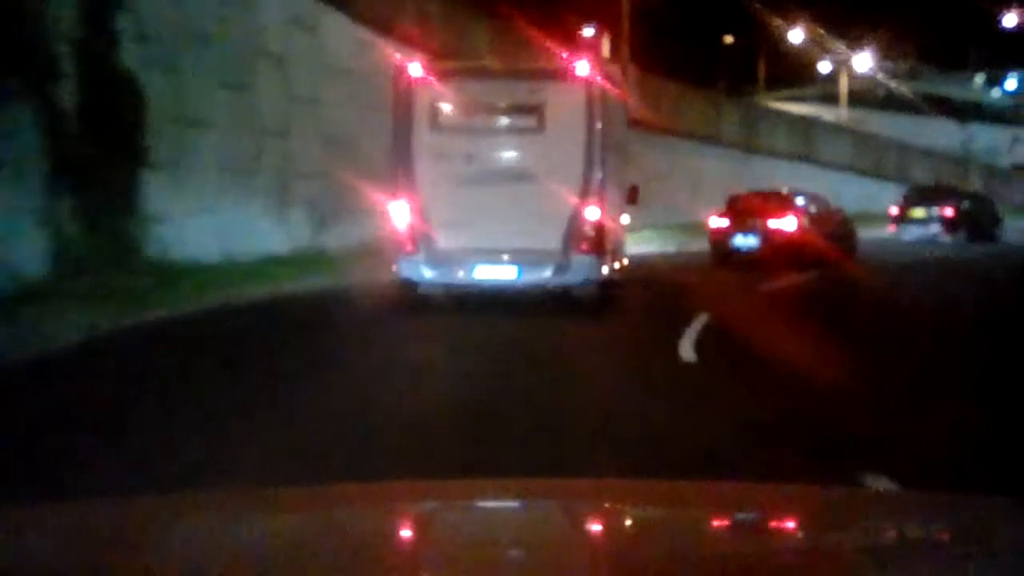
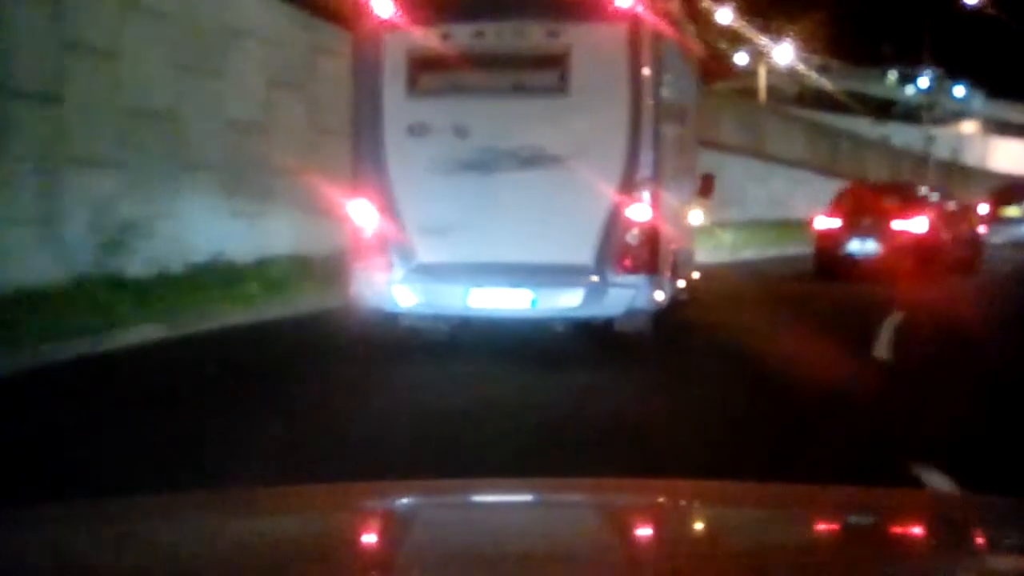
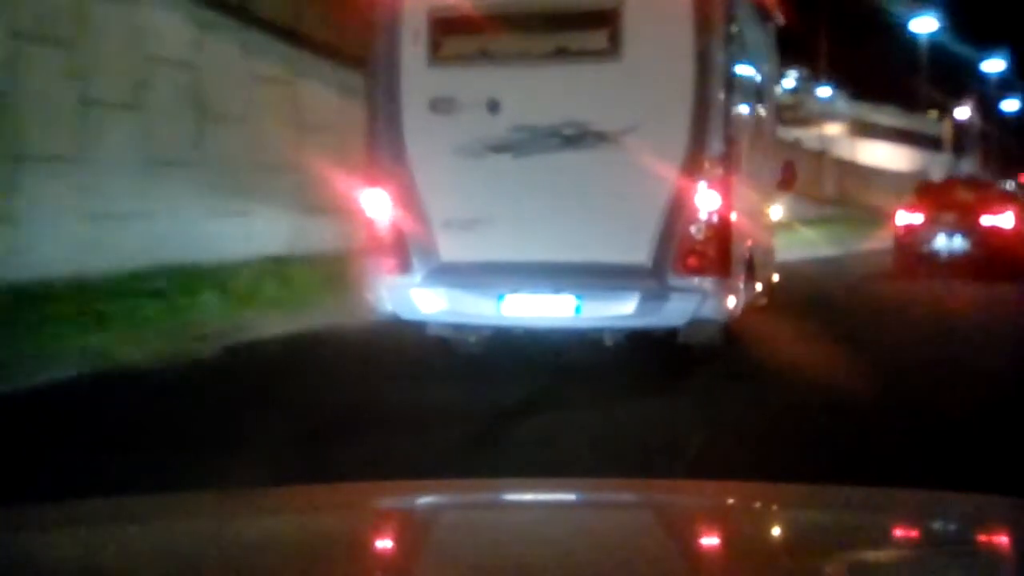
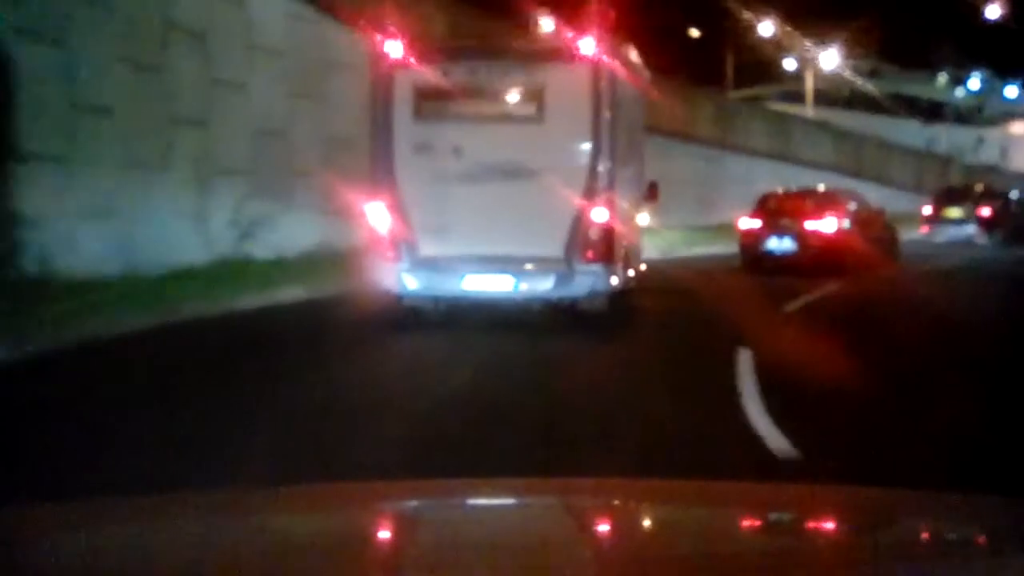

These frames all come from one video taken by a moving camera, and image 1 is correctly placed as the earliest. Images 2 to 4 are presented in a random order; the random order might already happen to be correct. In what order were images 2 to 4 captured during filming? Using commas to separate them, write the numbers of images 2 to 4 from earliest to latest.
4, 2, 3
